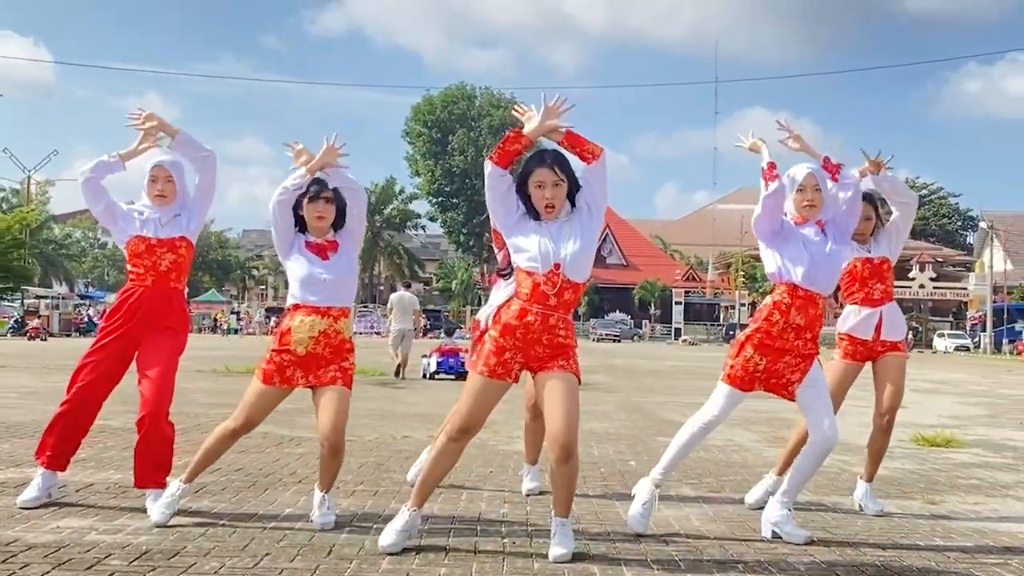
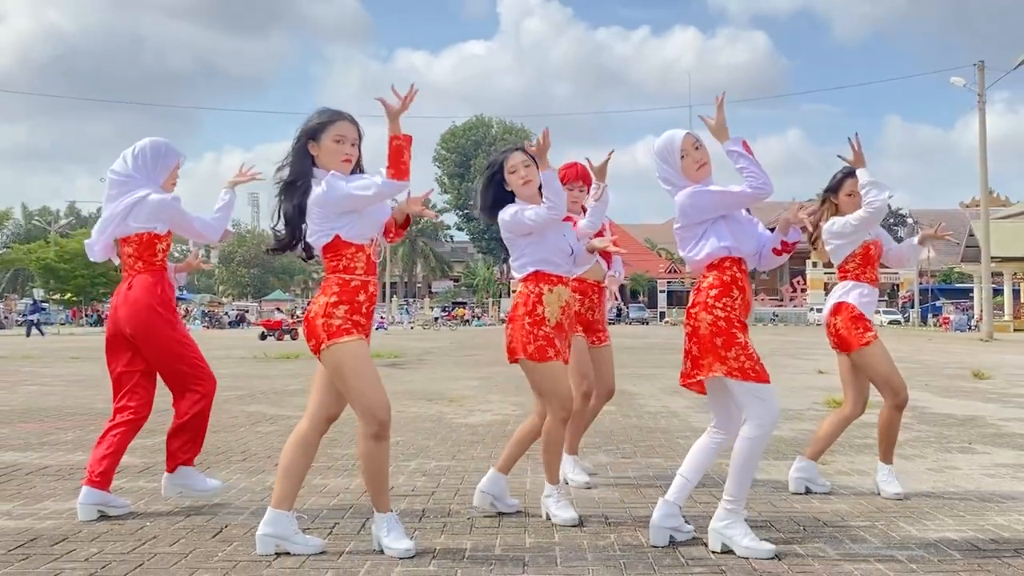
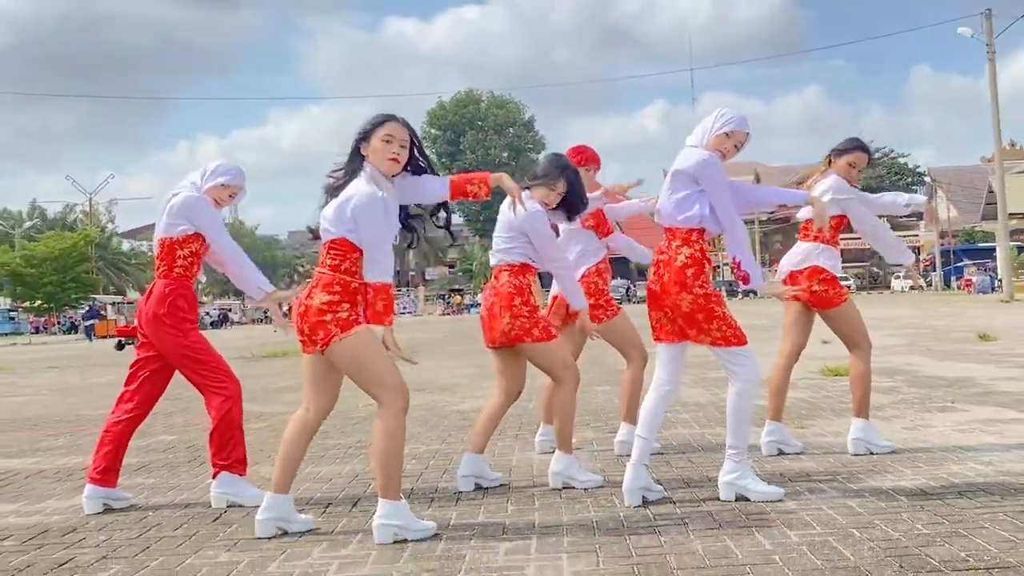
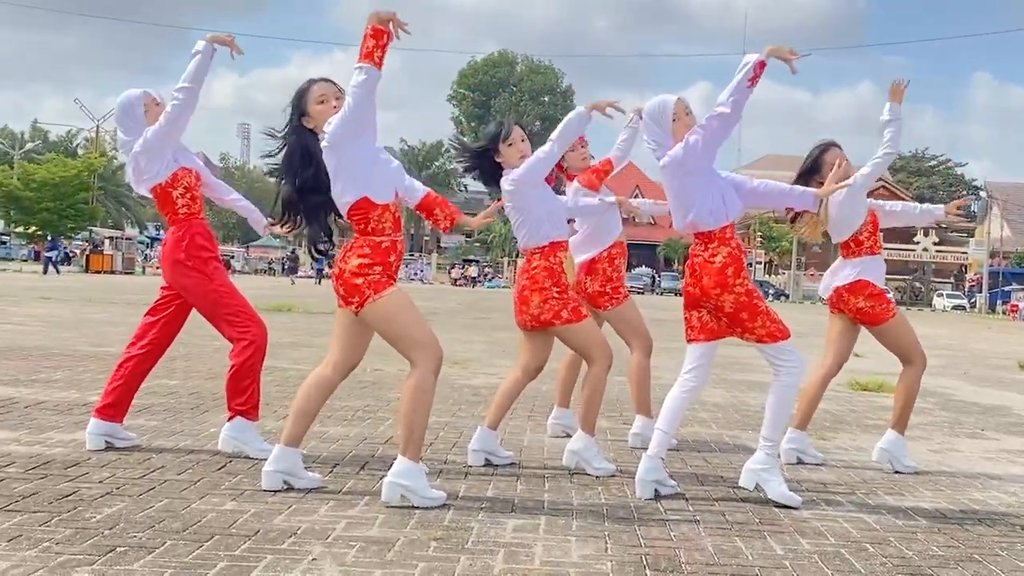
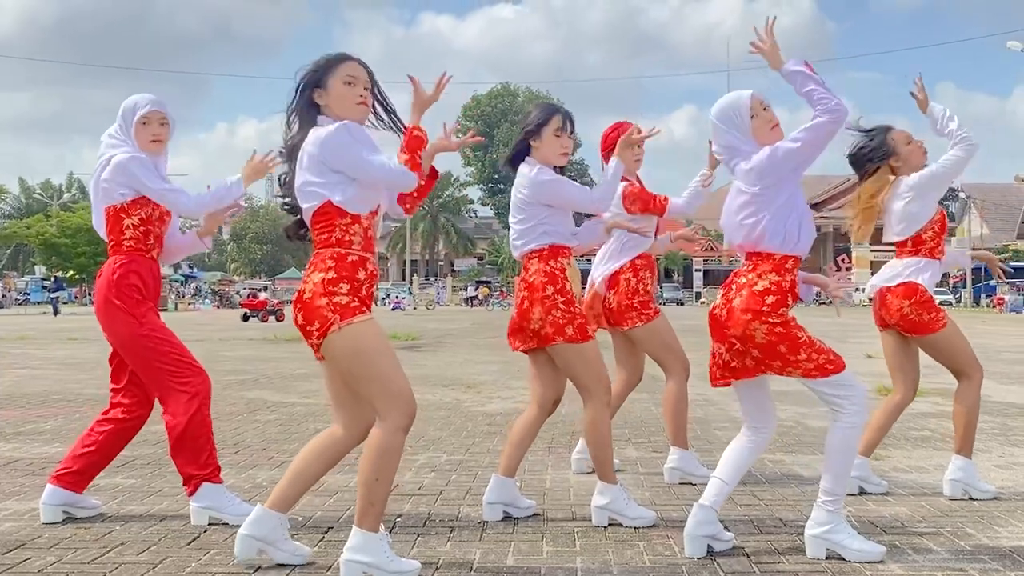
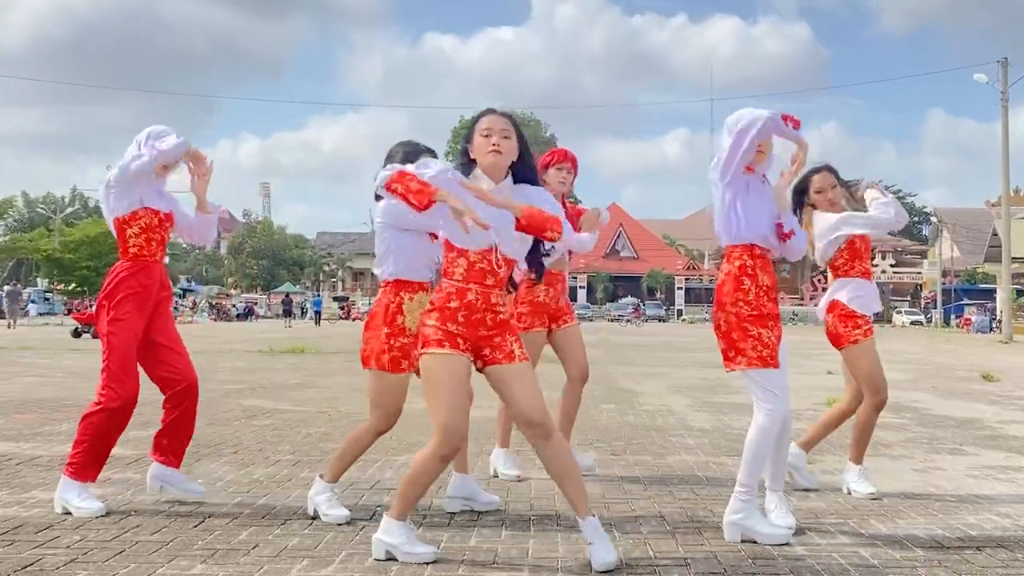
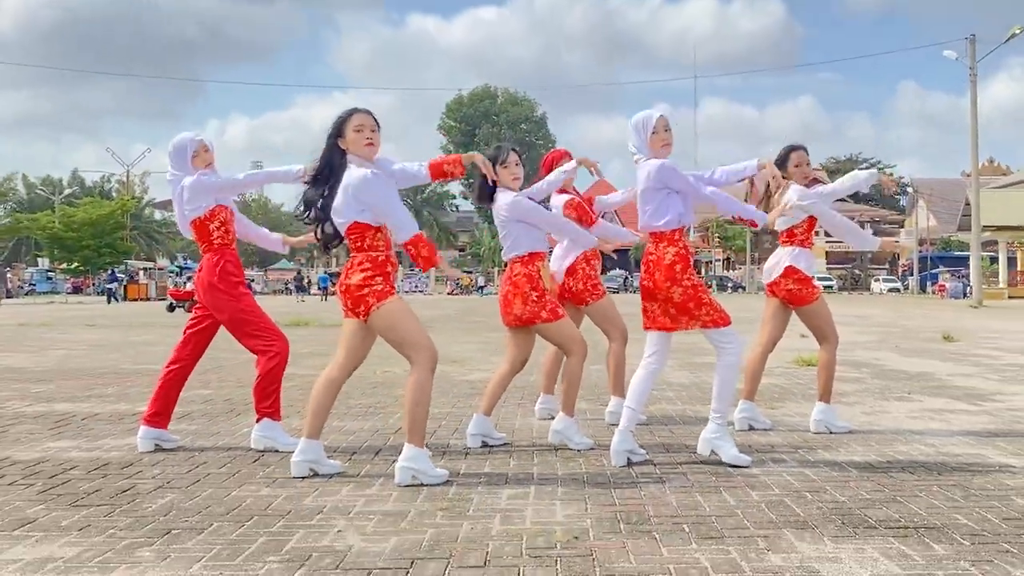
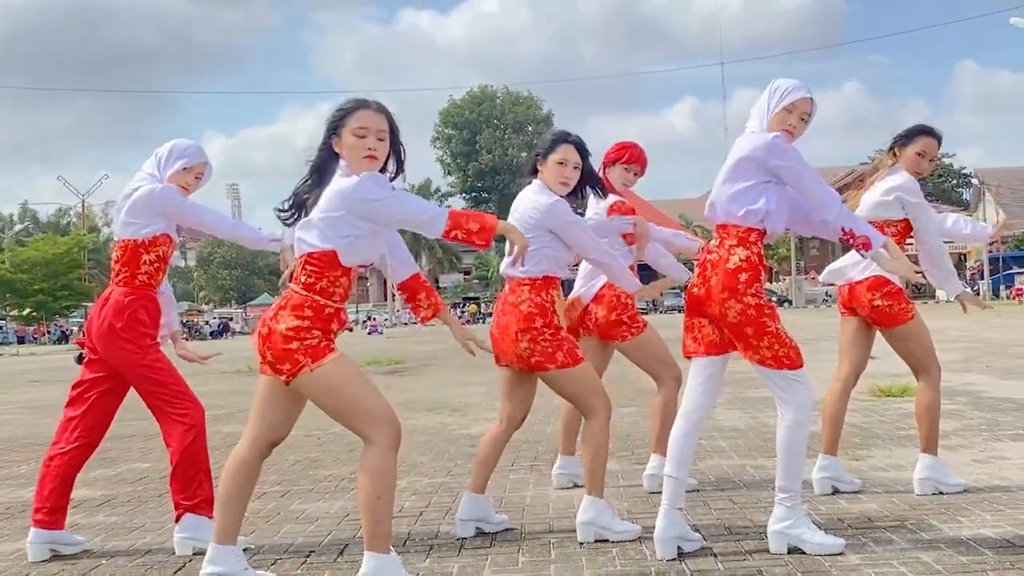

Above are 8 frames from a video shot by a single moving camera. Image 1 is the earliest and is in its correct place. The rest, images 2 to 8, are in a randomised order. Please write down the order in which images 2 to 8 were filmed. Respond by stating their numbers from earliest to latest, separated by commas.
6, 8, 3, 7, 4, 5, 2
